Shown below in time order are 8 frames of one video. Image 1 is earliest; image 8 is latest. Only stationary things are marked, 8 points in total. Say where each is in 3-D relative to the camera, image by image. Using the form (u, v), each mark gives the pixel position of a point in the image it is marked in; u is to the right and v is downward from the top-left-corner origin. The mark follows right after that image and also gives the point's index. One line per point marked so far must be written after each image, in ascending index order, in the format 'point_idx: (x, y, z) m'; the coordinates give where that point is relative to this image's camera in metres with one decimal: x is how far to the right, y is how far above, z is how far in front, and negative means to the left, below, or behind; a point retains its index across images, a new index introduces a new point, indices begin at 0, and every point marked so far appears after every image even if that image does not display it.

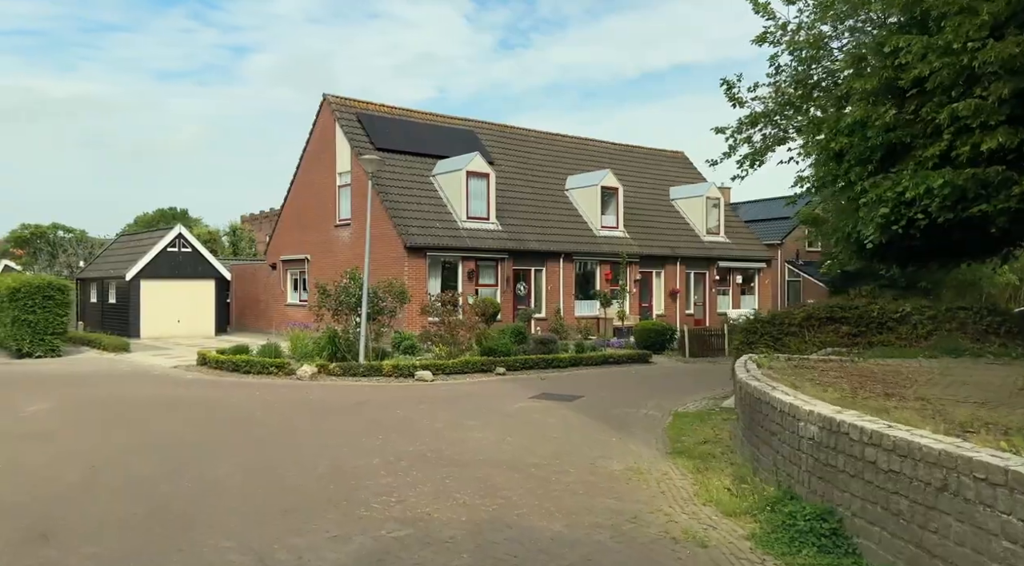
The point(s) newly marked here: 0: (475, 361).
0: (-0.7, -1.5, +16.8) m
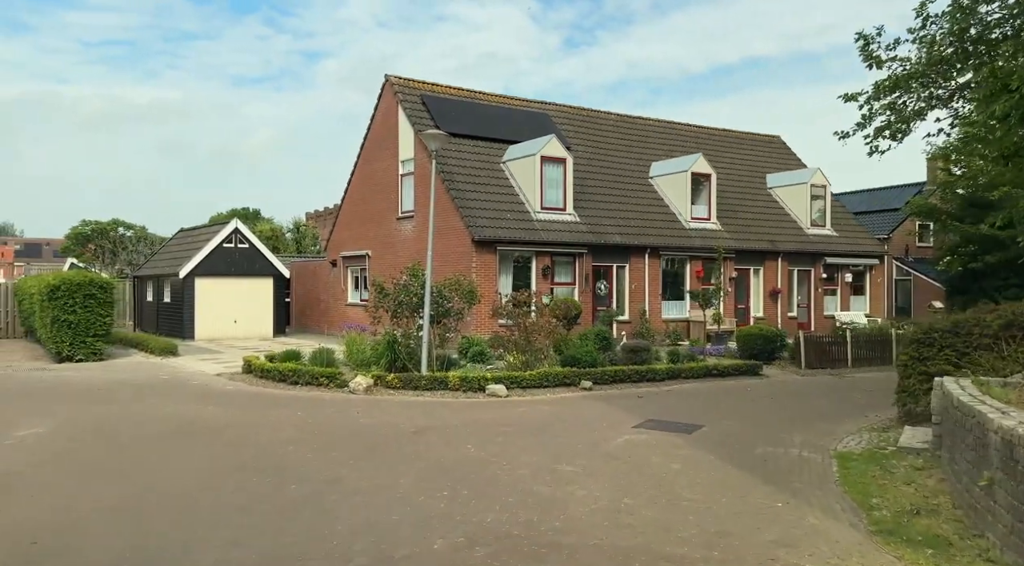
0: (+0.7, -1.5, +14.2) m
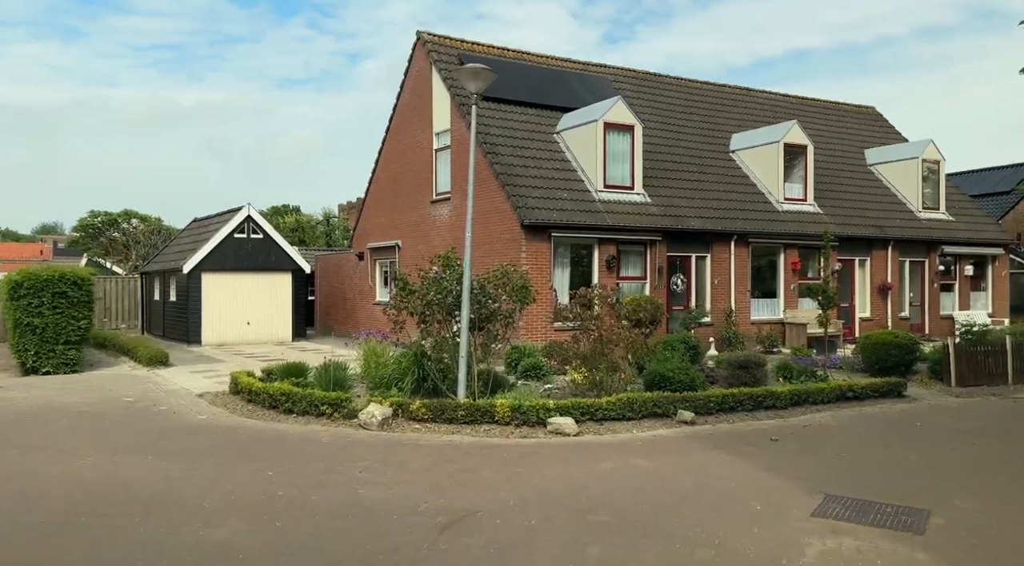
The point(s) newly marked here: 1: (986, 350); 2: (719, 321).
0: (+1.6, -1.4, +10.4) m
1: (+9.7, -1.4, +17.3) m
2: (+5.0, -0.9, +20.4) m
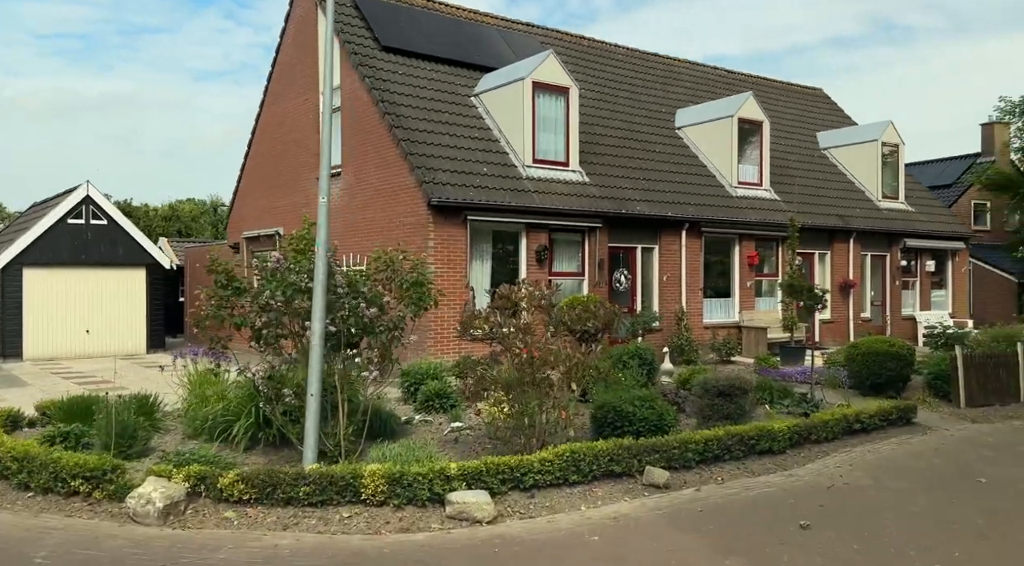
0: (+0.7, -1.4, +6.9) m
1: (+8.1, -1.3, +14.5) m
2: (+3.2, -0.9, +17.2) m
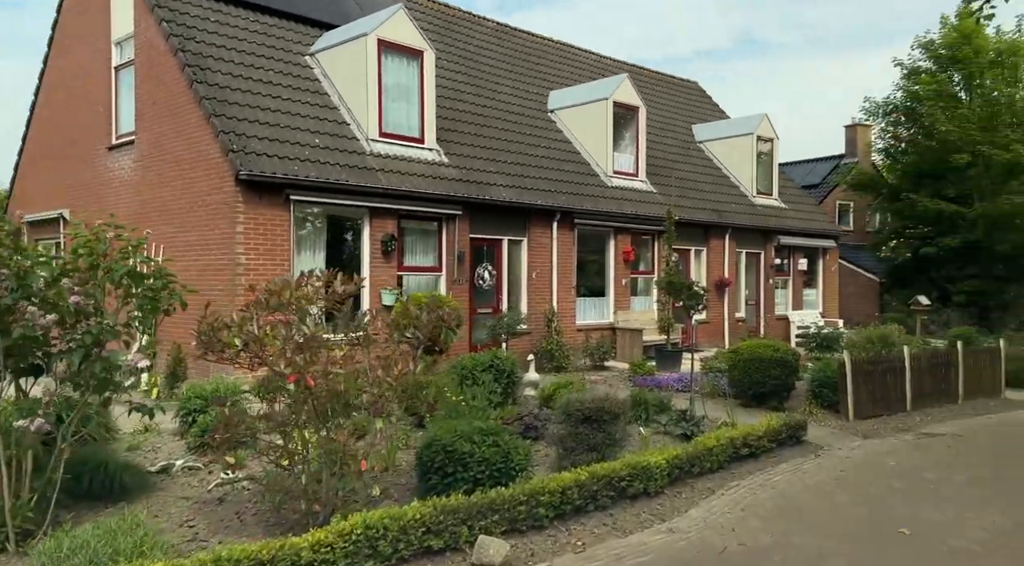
0: (-0.6, -1.3, +4.8) m
1: (+5.7, -1.3, +13.4) m
2: (+0.4, -0.8, +15.4) m
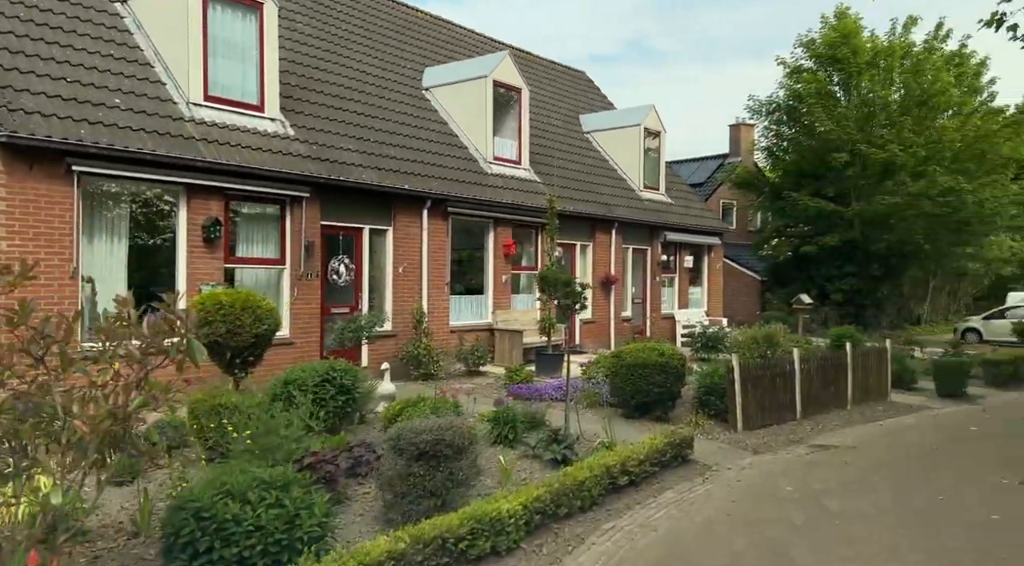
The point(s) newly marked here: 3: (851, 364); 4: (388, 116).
0: (-1.5, -1.3, +3.0) m
1: (+3.7, -1.3, +12.3) m
2: (-1.8, -0.7, +13.6) m
3: (+6.0, -1.5, +15.2) m
4: (-2.1, +2.9, +14.6) m
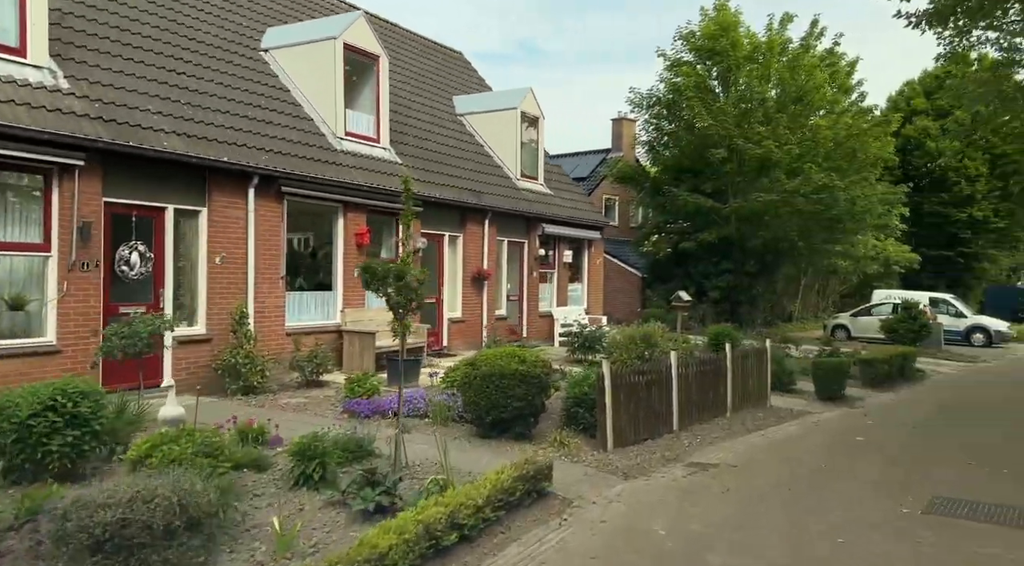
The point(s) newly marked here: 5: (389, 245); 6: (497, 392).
0: (-2.2, -1.3, +0.9) m
1: (+1.7, -1.2, +10.8) m
2: (-4.0, -0.6, +11.4) m
3: (+3.6, -1.4, +14.0) m
4: (-4.4, +3.0, +12.2) m
5: (-2.3, +0.7, +14.9) m
6: (-0.2, -1.2, +9.3) m
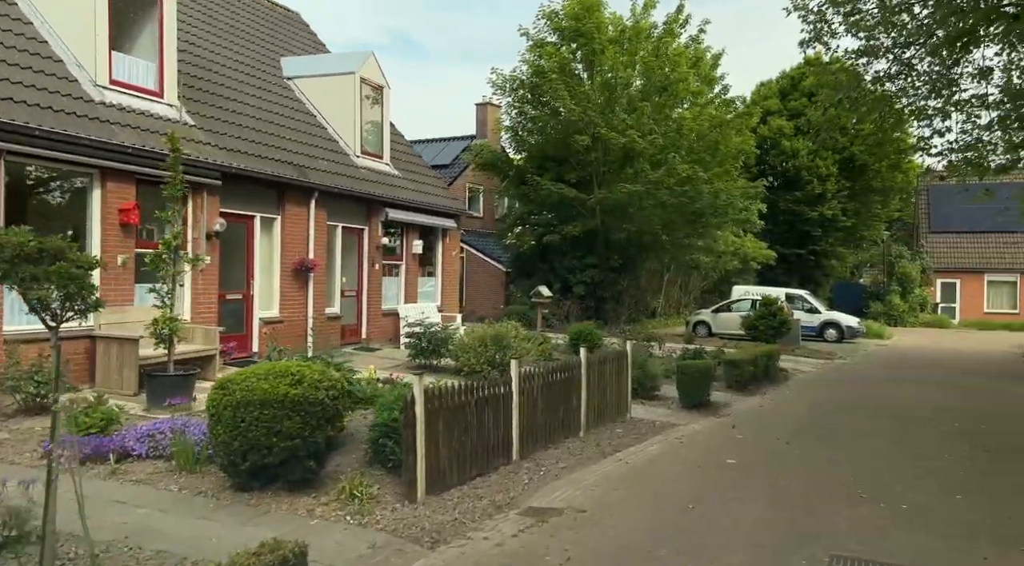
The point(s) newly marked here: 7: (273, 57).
0: (-2.8, -1.2, -2.0) m
1: (-0.4, -1.1, +8.3) m
2: (-6.0, -0.5, +8.1) m
3: (+1.0, -1.3, +11.8) m
4: (-6.5, +3.1, +8.9) m
5: (-4.9, +0.8, +11.9) m
6: (-2.0, -1.1, +6.6) m
7: (-5.4, +4.9, +18.5) m
